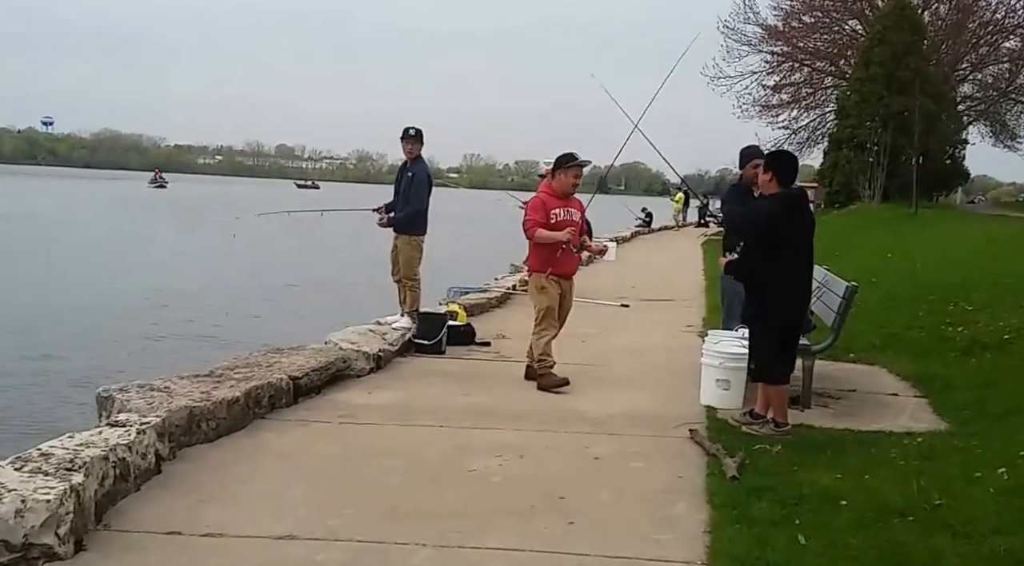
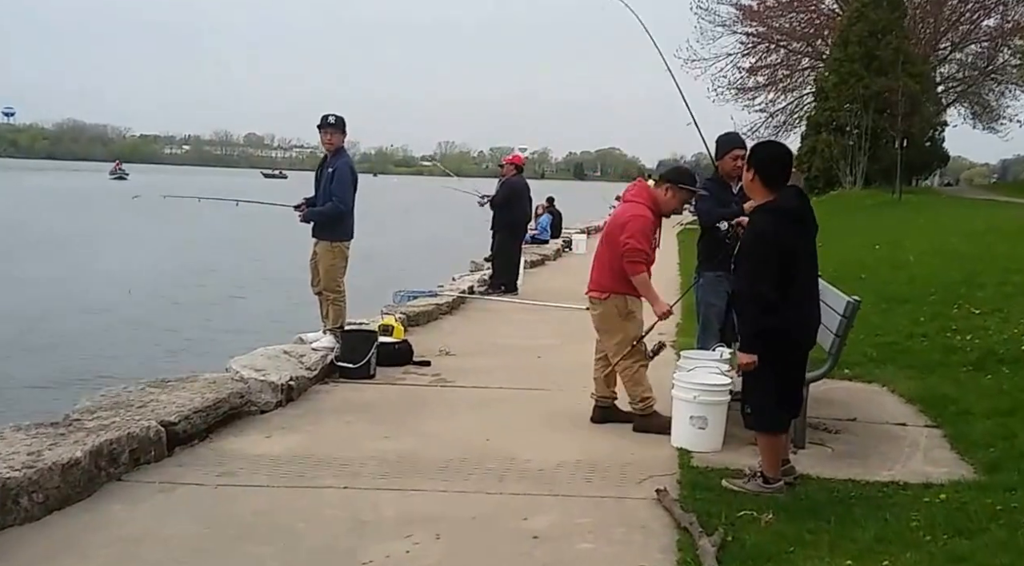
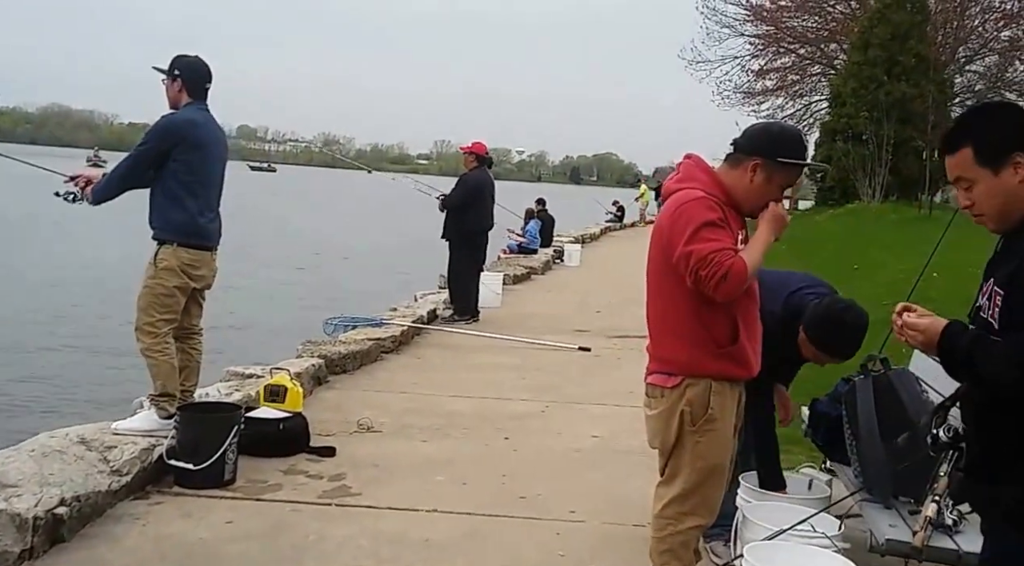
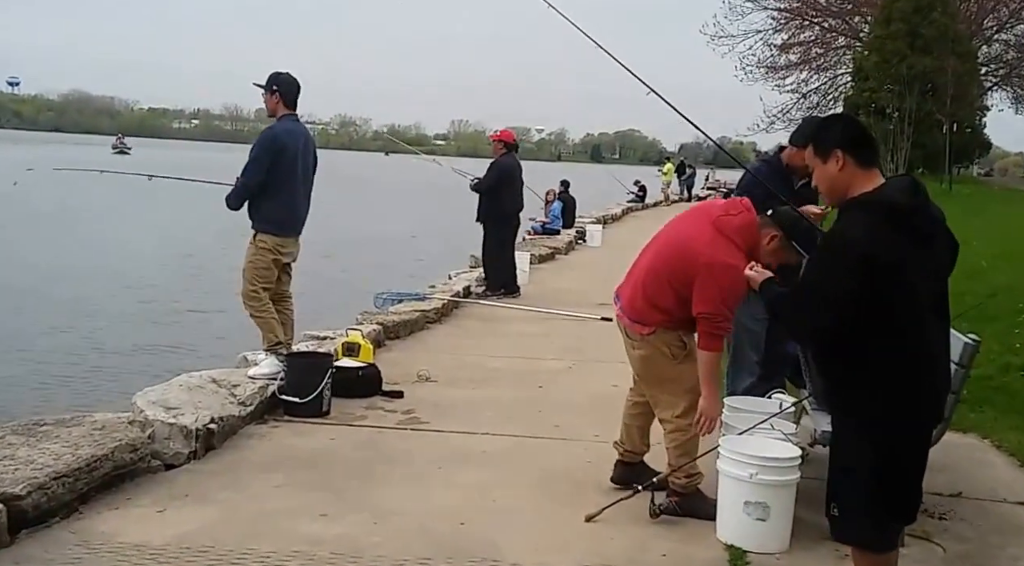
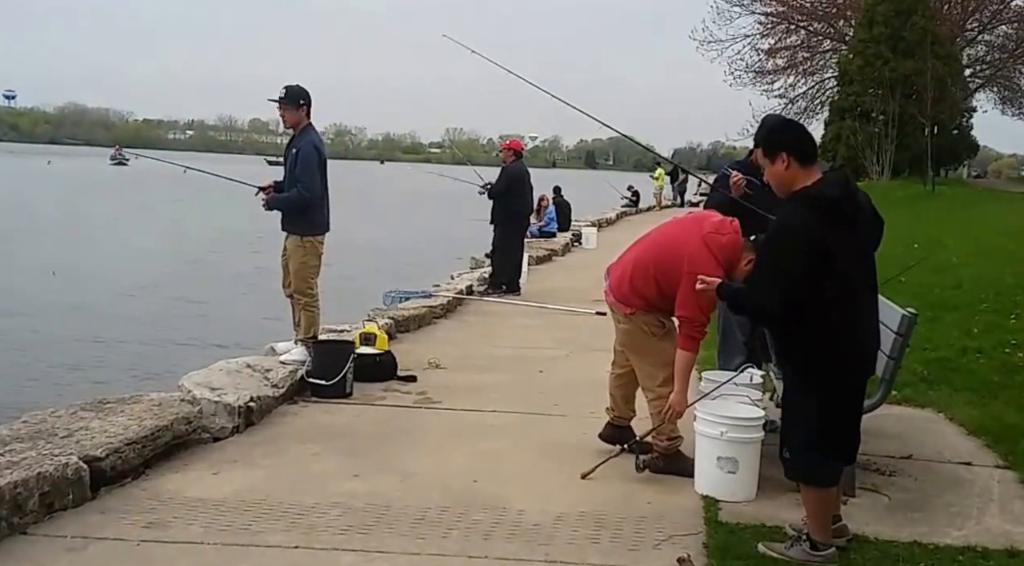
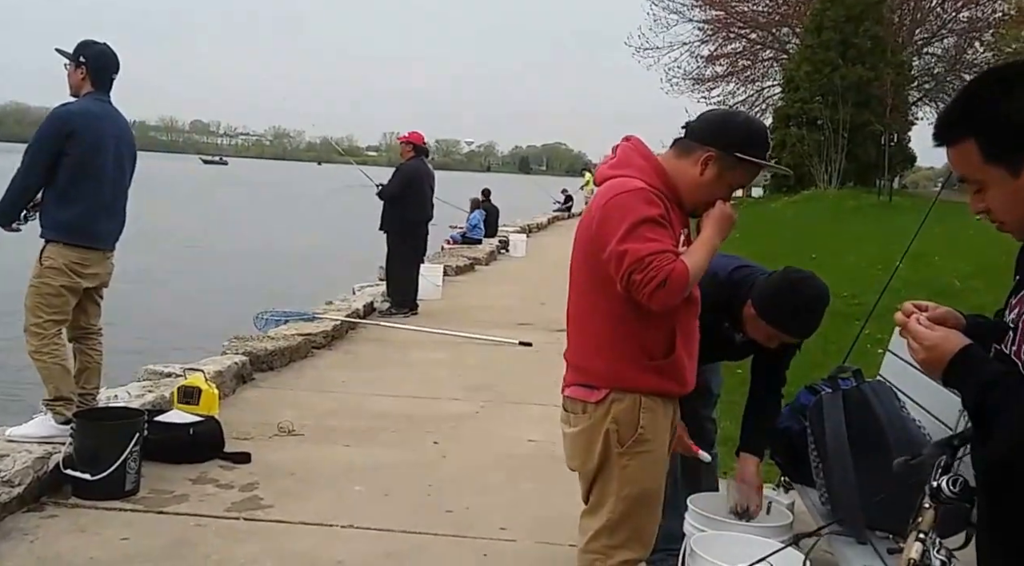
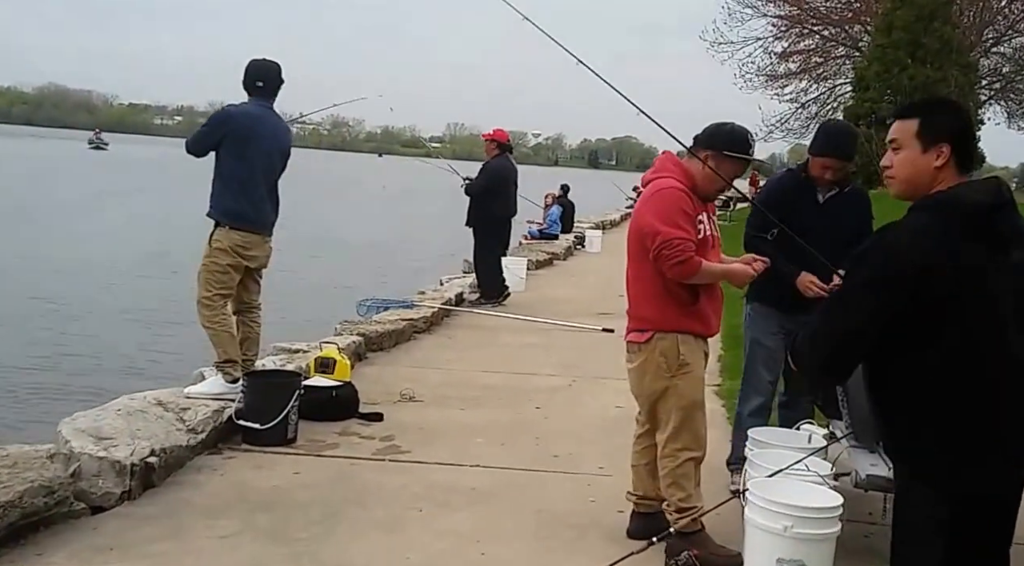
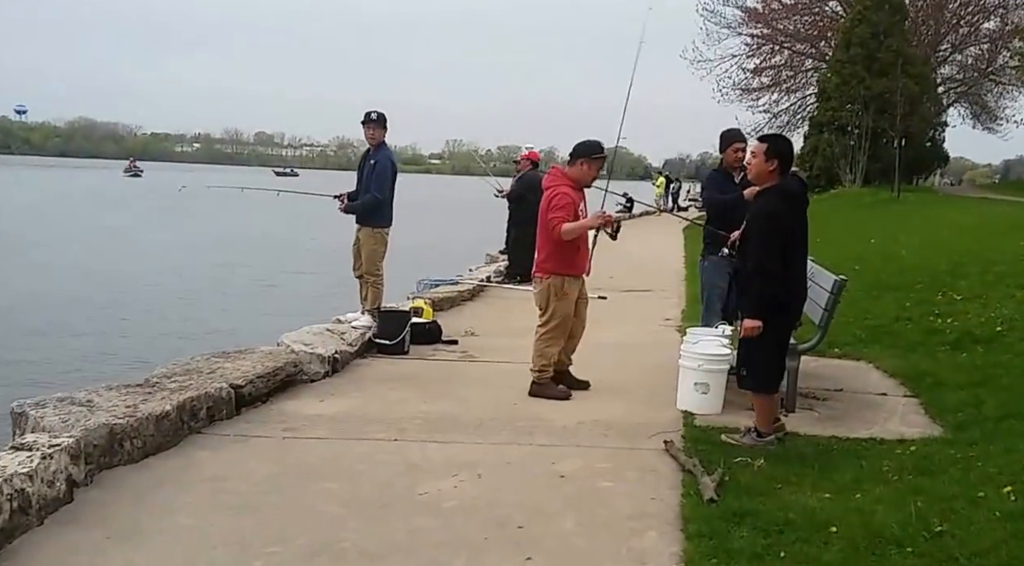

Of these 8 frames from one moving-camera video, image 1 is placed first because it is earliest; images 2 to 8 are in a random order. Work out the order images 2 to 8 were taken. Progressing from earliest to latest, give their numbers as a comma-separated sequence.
8, 2, 5, 4, 7, 3, 6
